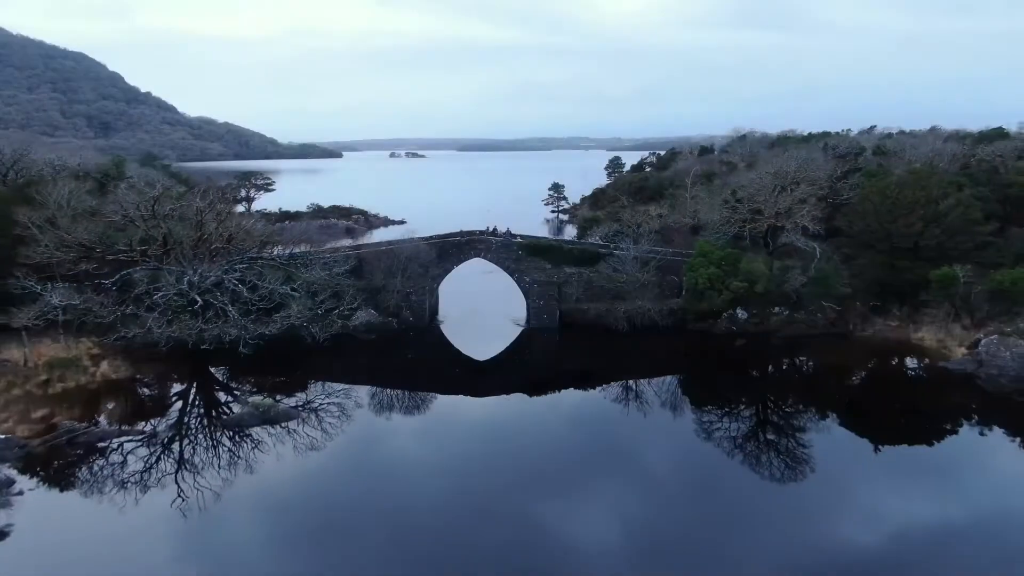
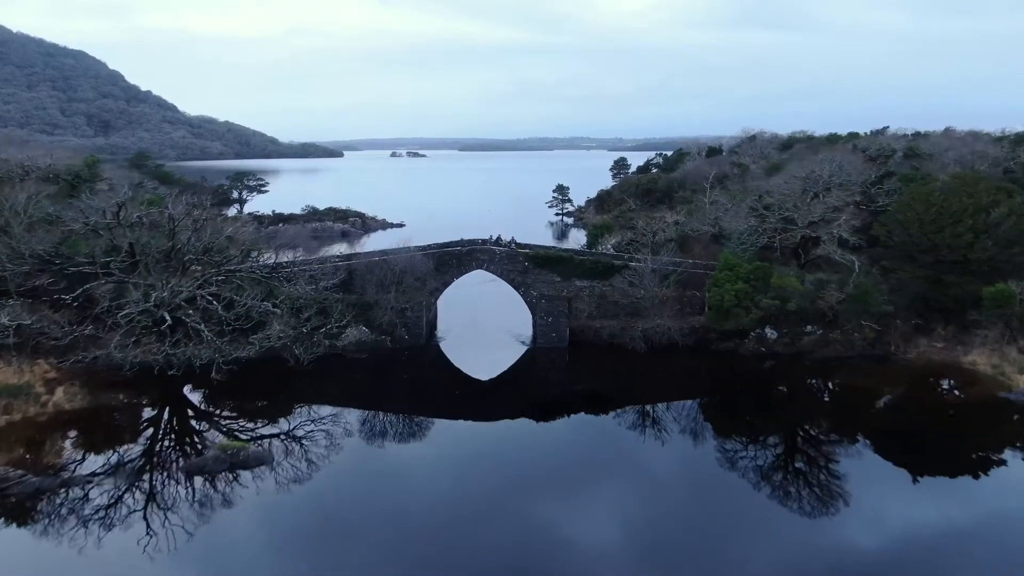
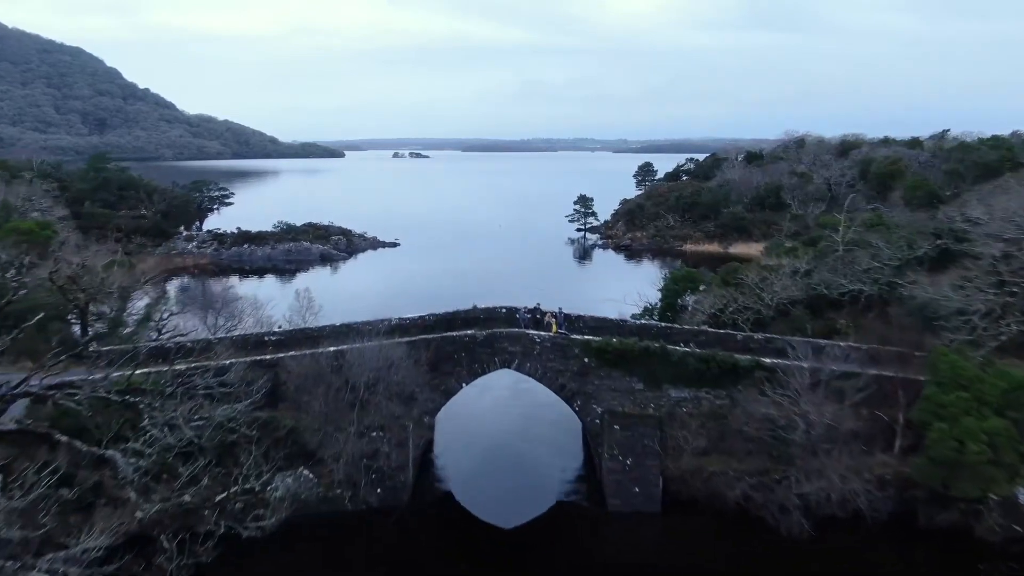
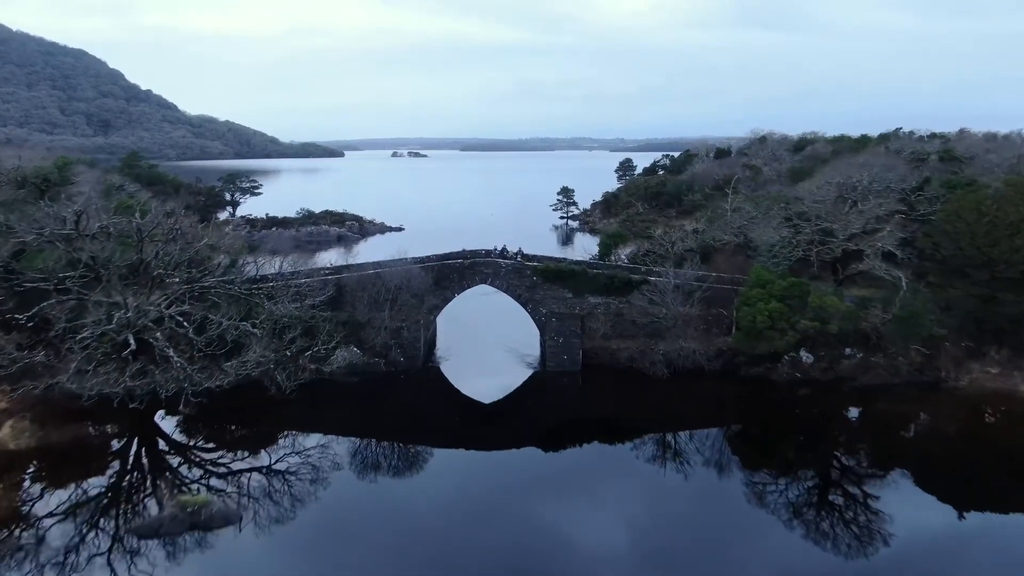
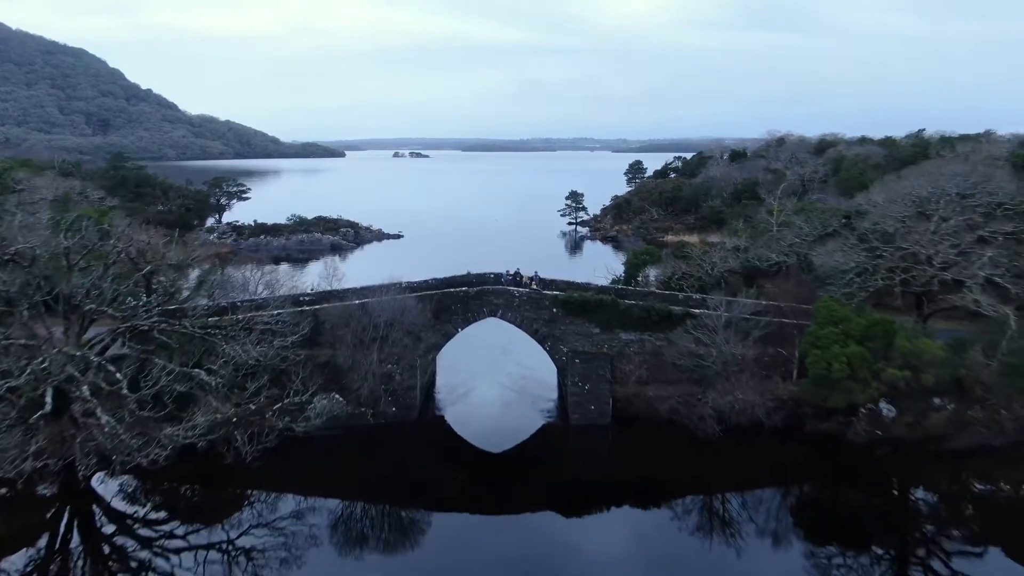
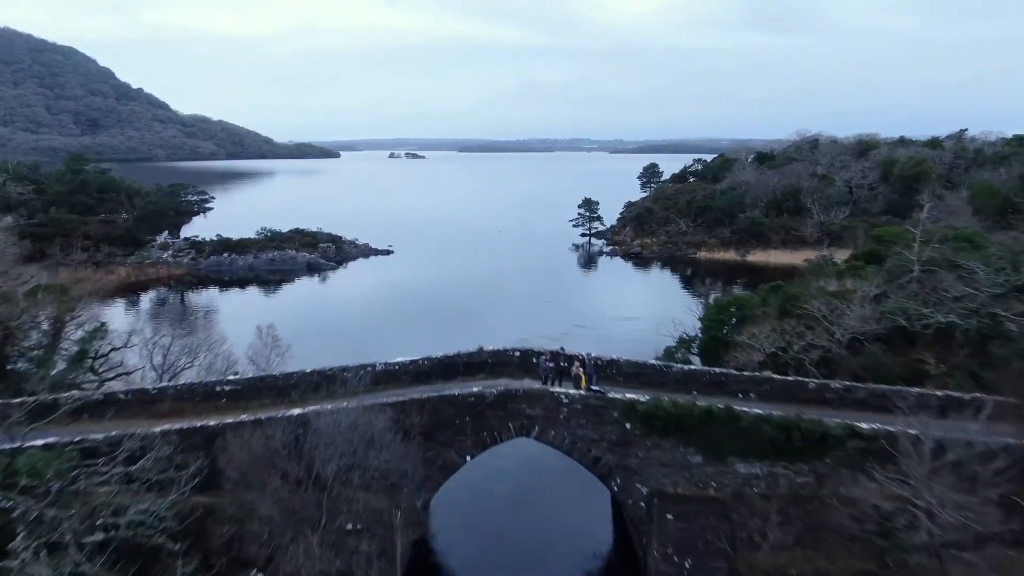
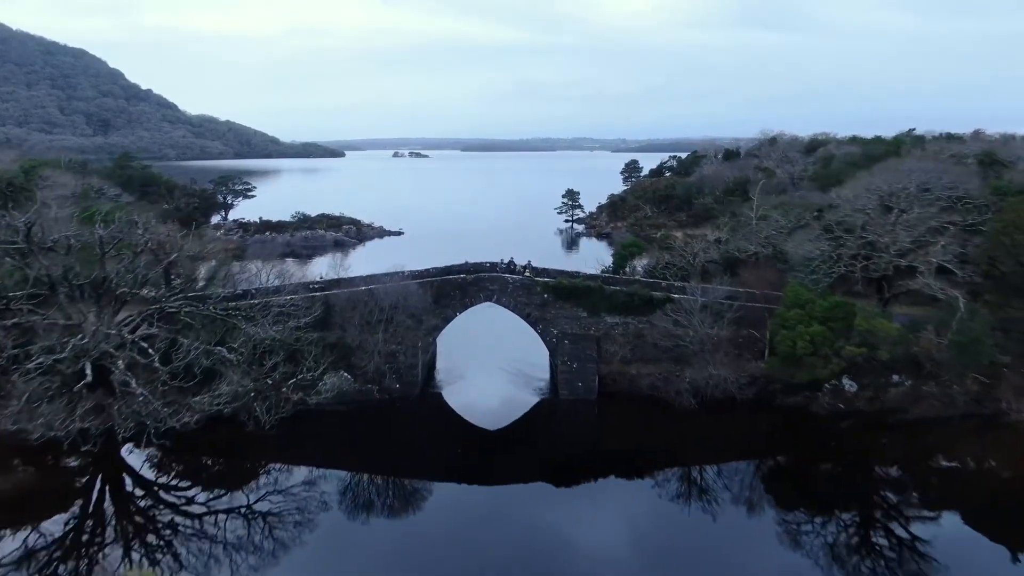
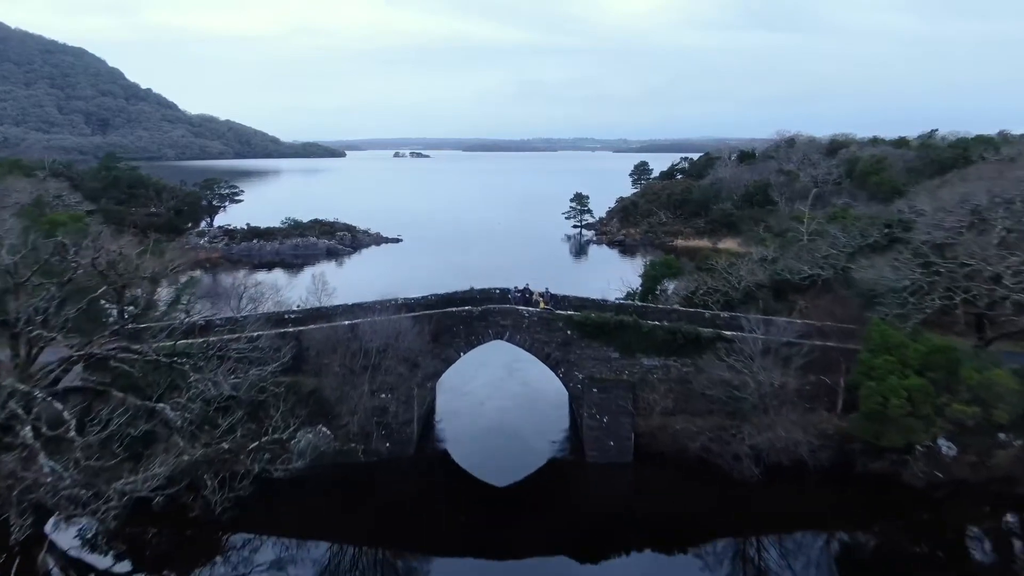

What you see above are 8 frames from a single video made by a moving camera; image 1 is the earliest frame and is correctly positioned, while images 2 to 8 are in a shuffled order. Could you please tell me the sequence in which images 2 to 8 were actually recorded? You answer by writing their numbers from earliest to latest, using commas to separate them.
2, 4, 7, 5, 8, 3, 6
